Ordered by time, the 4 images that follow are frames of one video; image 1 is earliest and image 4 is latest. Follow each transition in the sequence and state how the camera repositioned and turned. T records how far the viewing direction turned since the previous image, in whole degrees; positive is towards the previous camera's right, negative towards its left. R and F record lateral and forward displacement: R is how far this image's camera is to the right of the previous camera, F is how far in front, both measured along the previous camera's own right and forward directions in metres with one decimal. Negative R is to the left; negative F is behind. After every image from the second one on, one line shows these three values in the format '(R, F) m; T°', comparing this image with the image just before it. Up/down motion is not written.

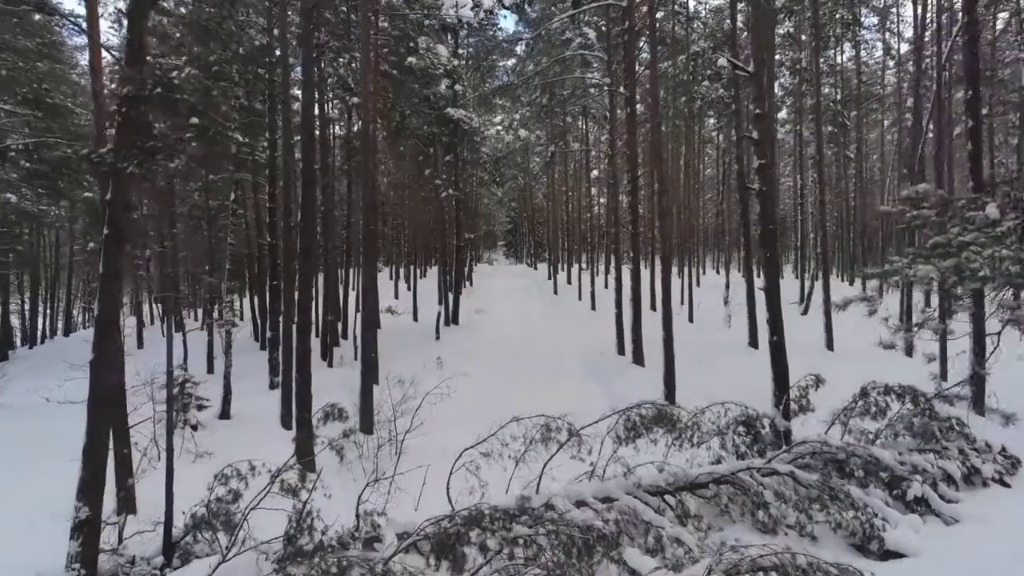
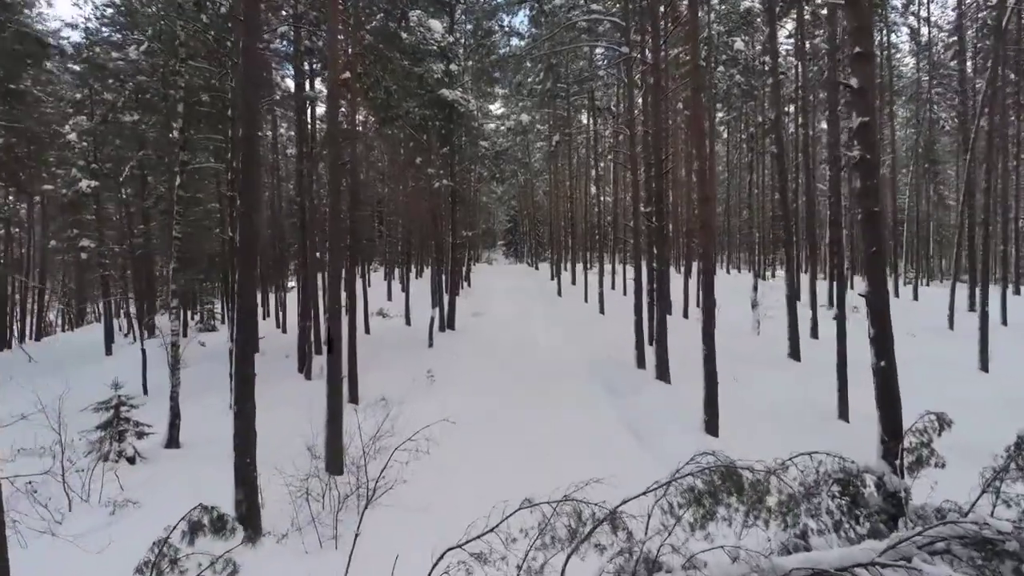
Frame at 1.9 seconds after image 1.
(0.0, +1.7) m; 0°
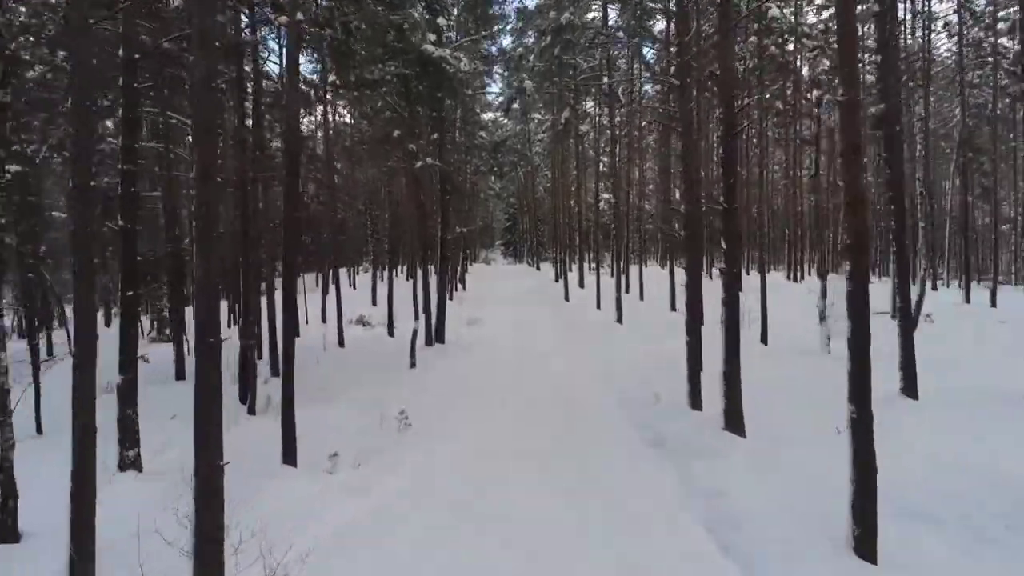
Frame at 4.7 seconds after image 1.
(0.0, +3.0) m; 0°
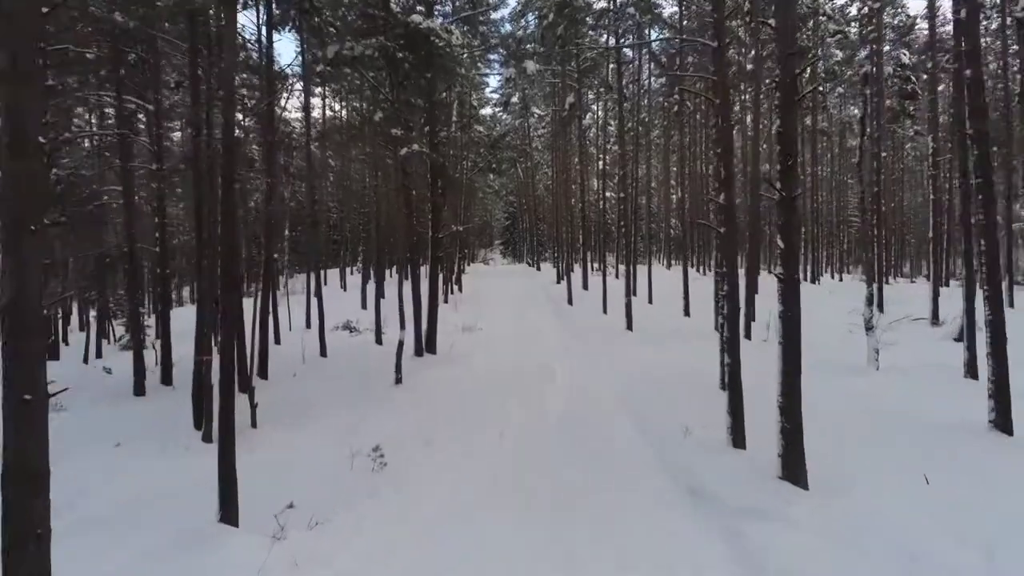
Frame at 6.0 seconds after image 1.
(0.0, +1.5) m; 0°
